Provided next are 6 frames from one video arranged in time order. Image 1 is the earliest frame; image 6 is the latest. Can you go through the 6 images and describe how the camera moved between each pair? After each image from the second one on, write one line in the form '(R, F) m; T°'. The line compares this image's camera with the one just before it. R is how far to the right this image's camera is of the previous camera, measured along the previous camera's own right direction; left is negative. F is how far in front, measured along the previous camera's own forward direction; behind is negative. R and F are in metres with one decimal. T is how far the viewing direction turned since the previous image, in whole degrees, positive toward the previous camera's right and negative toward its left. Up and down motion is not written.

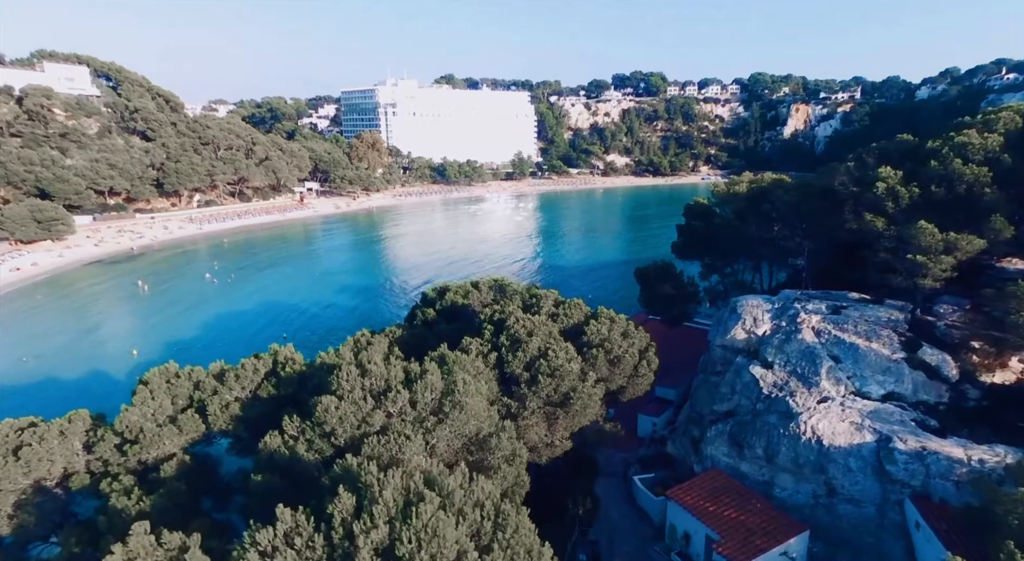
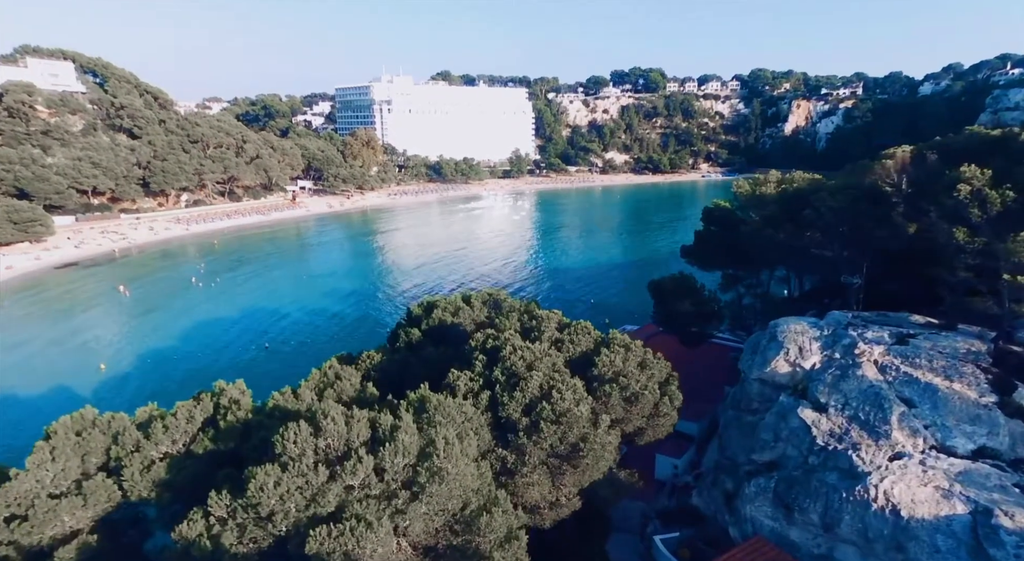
(+0.1, +2.7) m; 0°
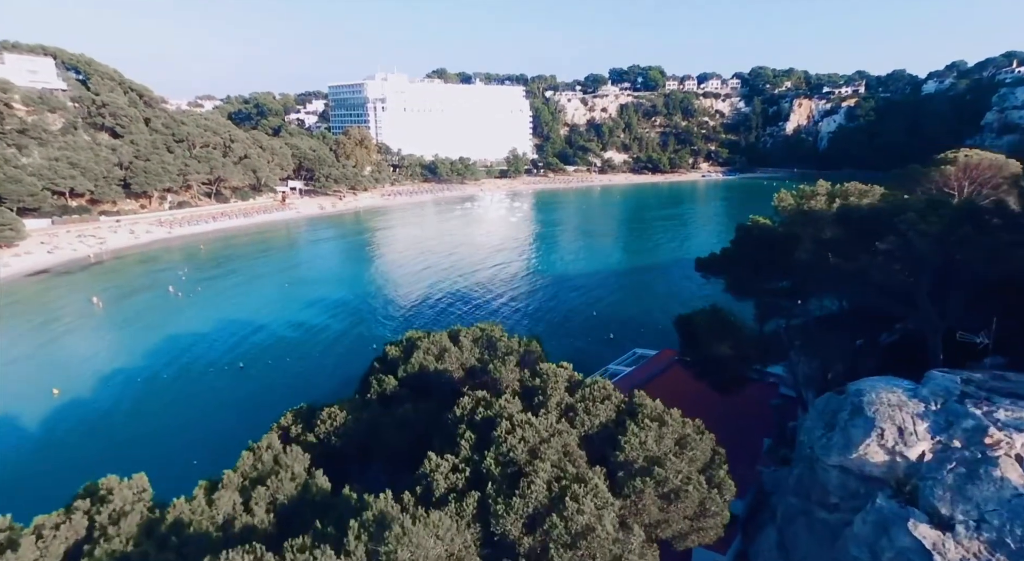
(0.0, +3.5) m; 0°
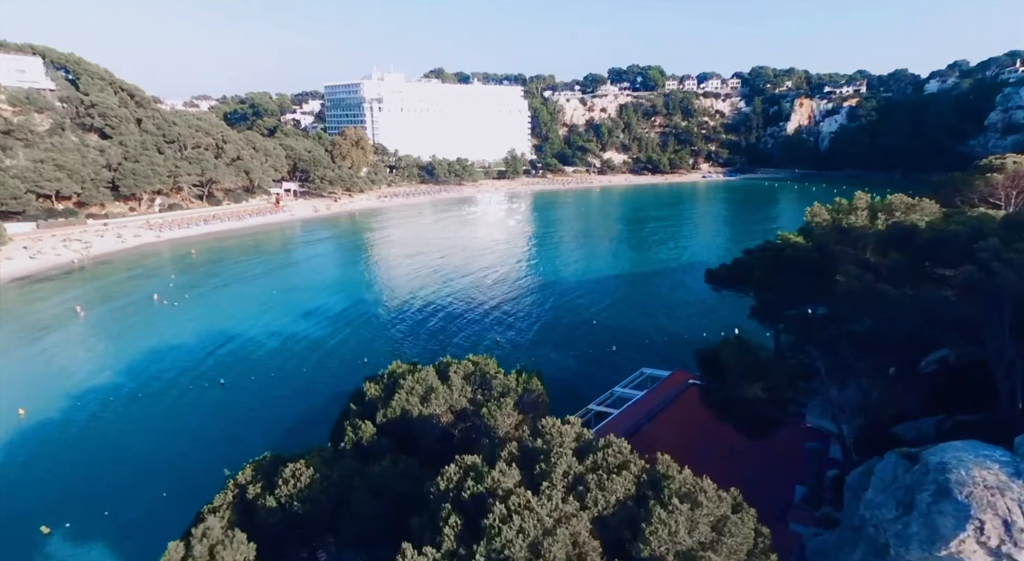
(0.0, +2.1) m; 0°
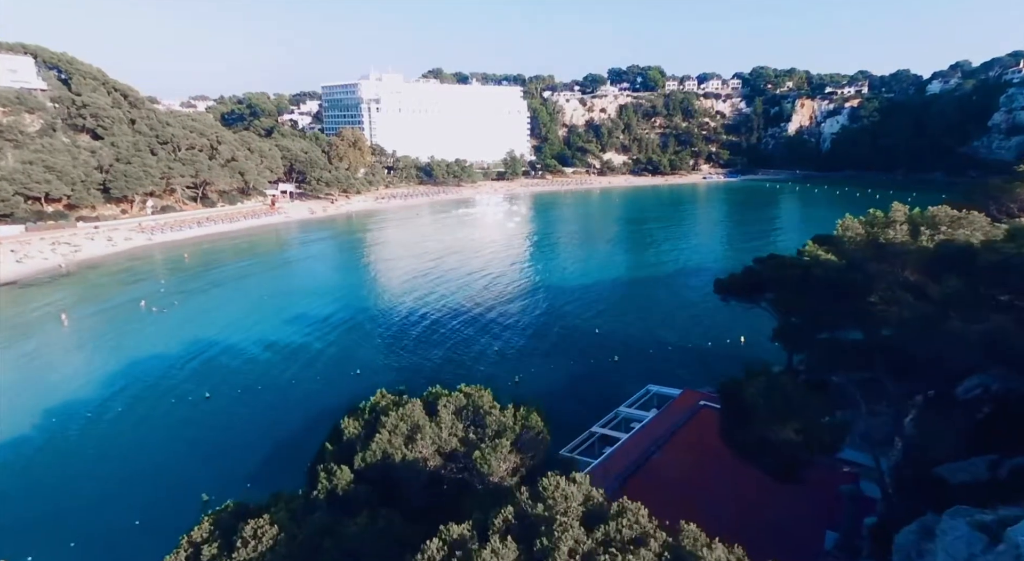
(+0.1, +1.6) m; 0°
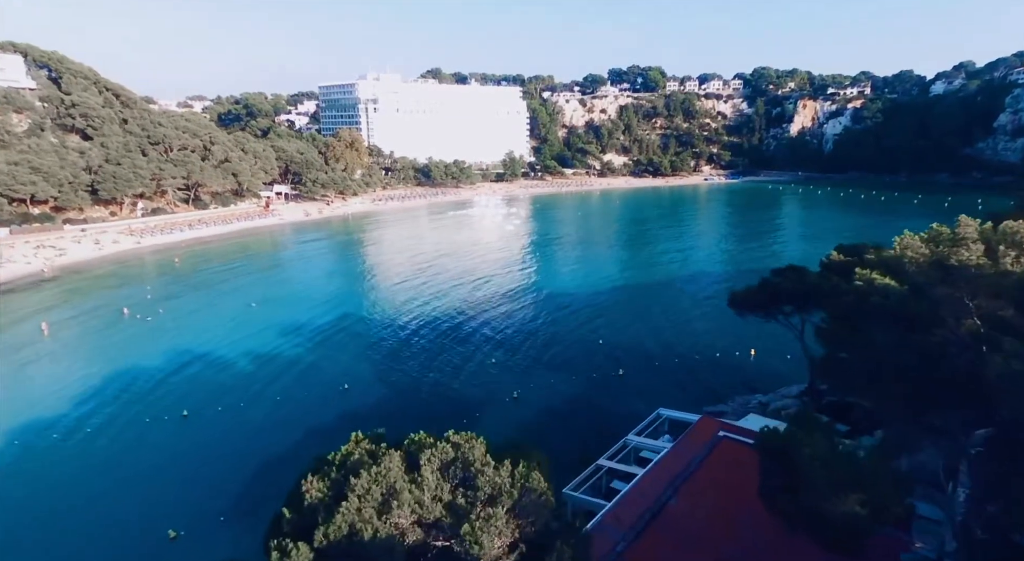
(0.0, +2.1) m; 0°
